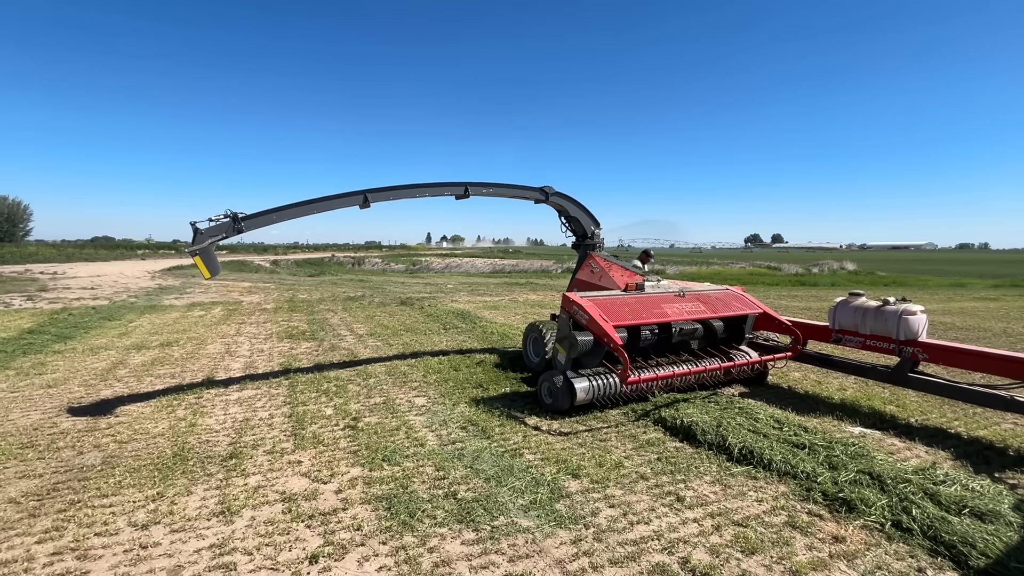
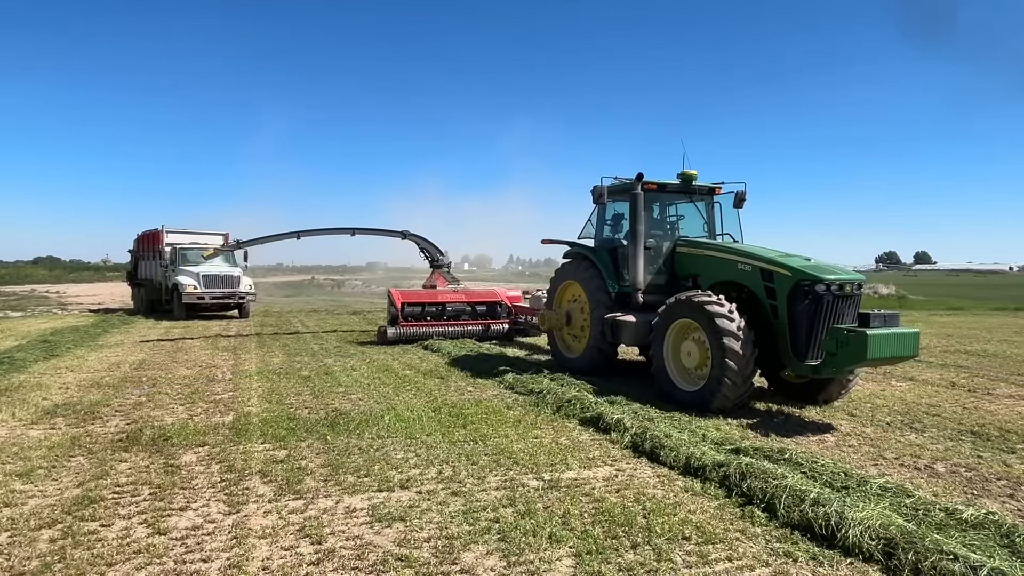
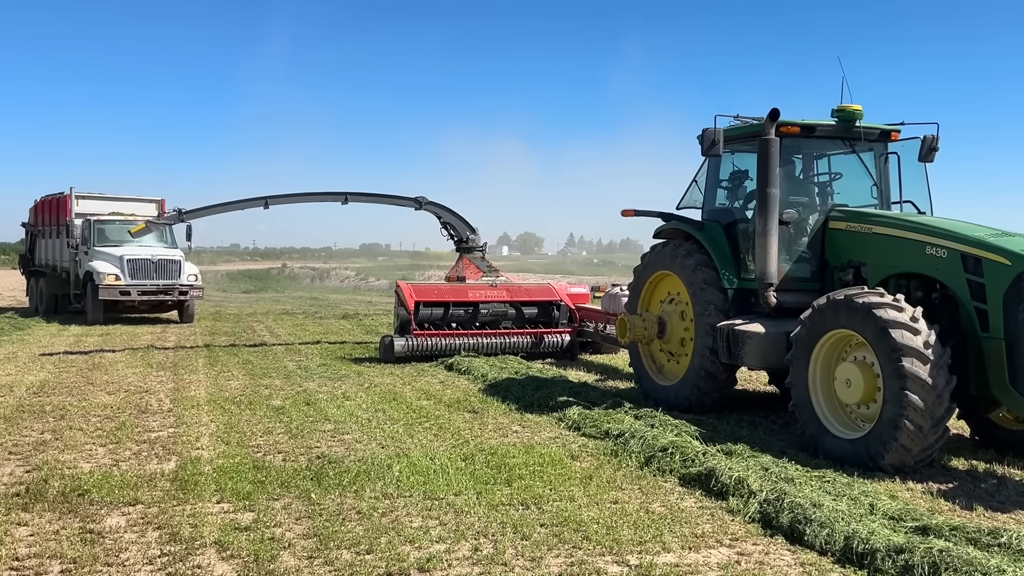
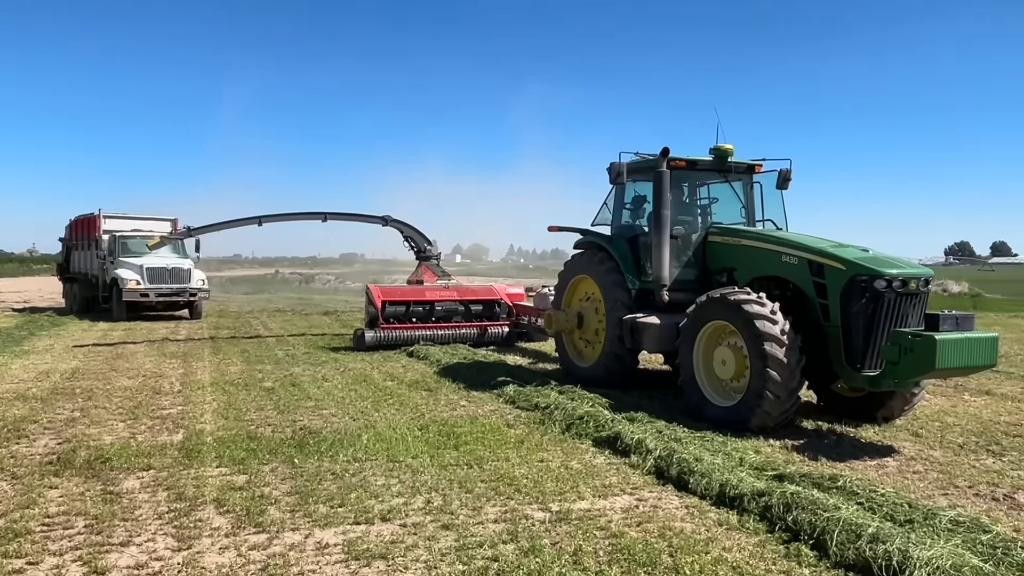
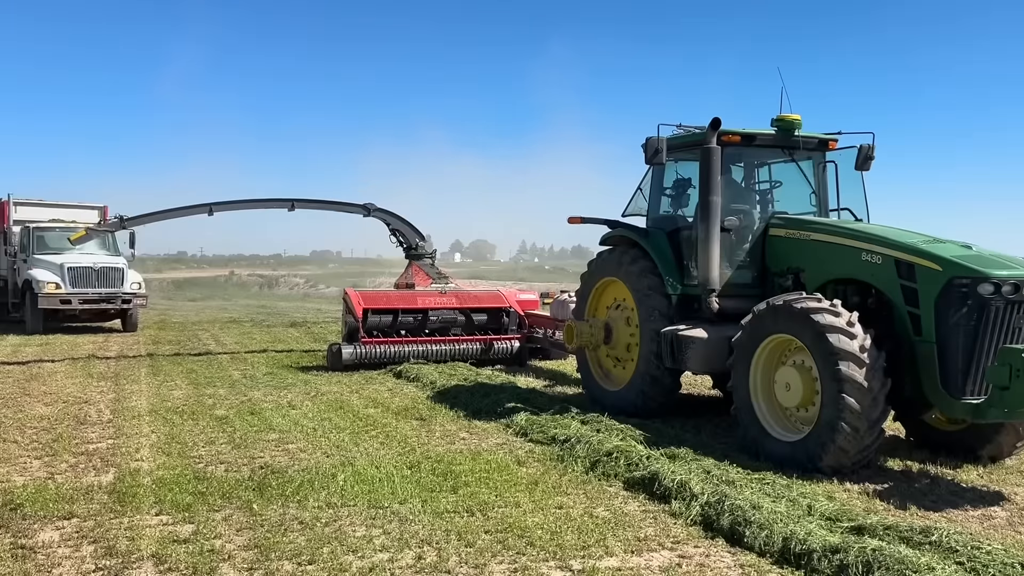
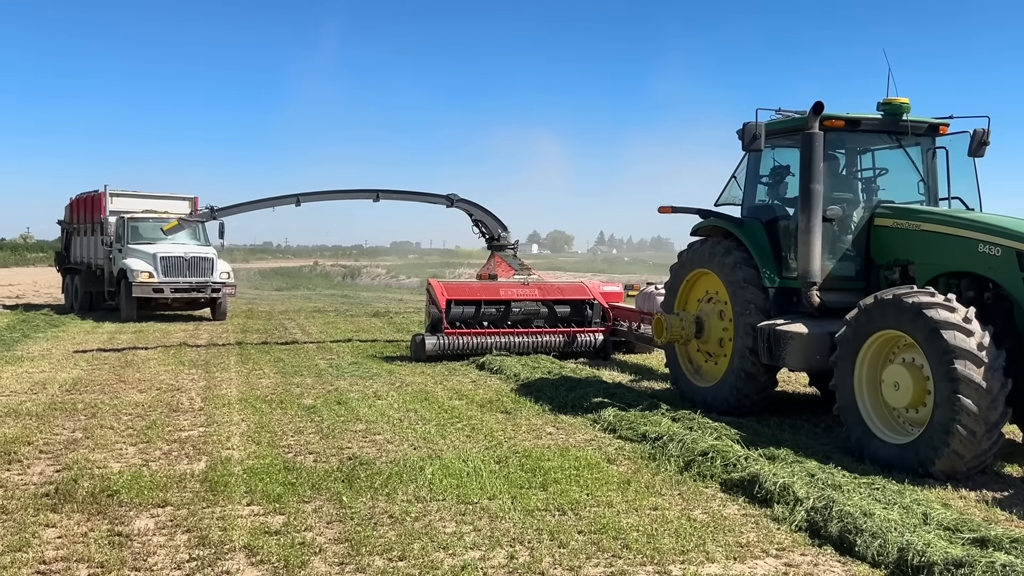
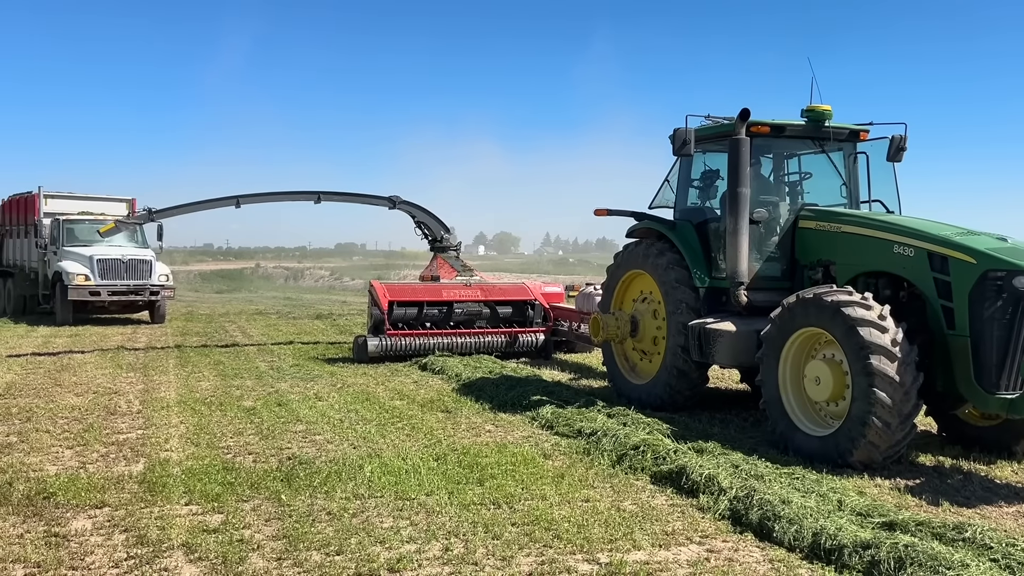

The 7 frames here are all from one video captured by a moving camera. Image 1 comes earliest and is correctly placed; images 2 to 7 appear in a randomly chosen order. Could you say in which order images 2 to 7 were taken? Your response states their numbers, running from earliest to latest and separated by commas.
2, 4, 5, 7, 3, 6
